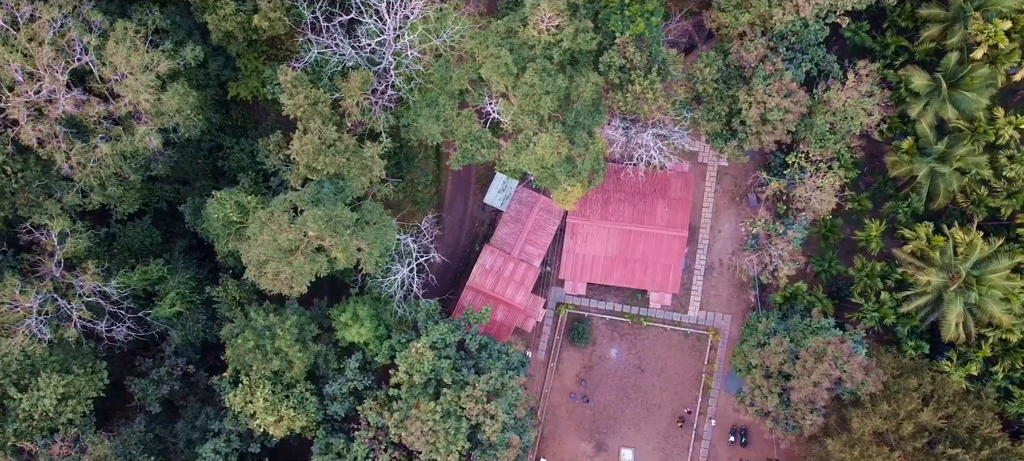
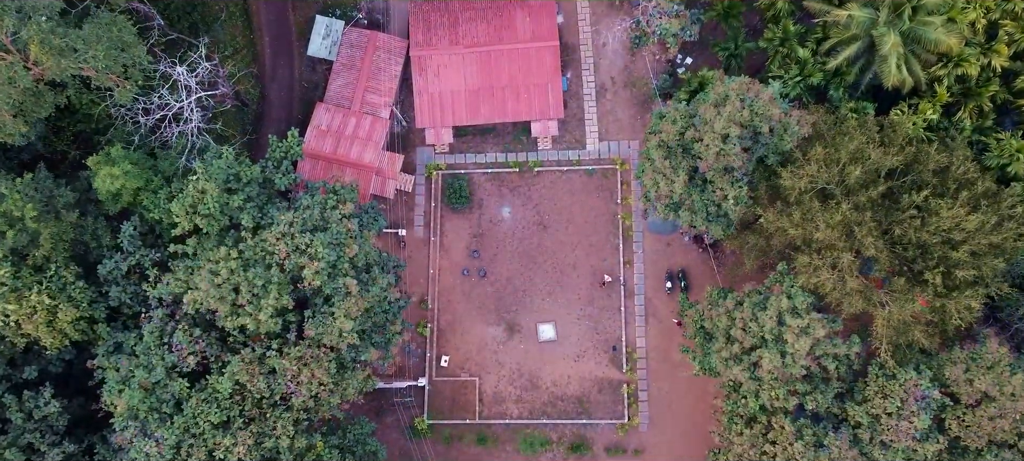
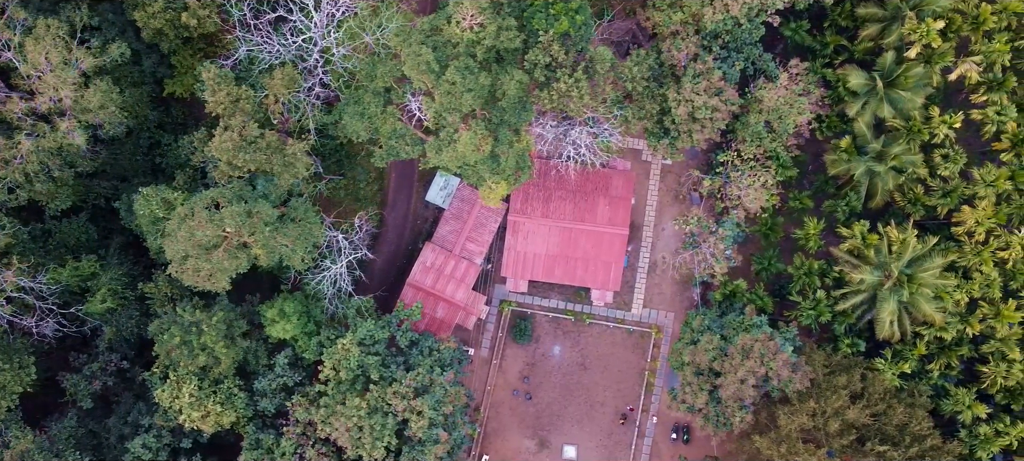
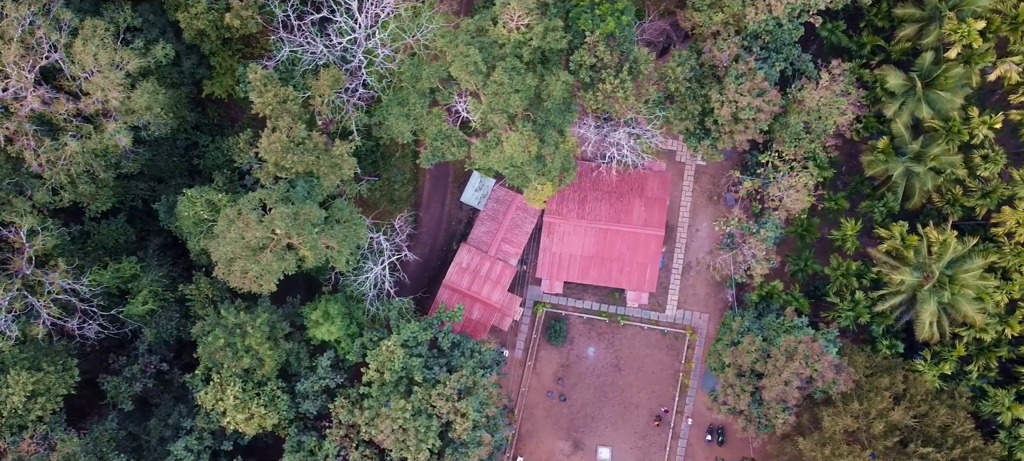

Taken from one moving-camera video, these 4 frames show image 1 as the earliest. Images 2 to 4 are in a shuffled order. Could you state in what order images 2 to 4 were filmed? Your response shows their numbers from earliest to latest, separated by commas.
4, 3, 2
